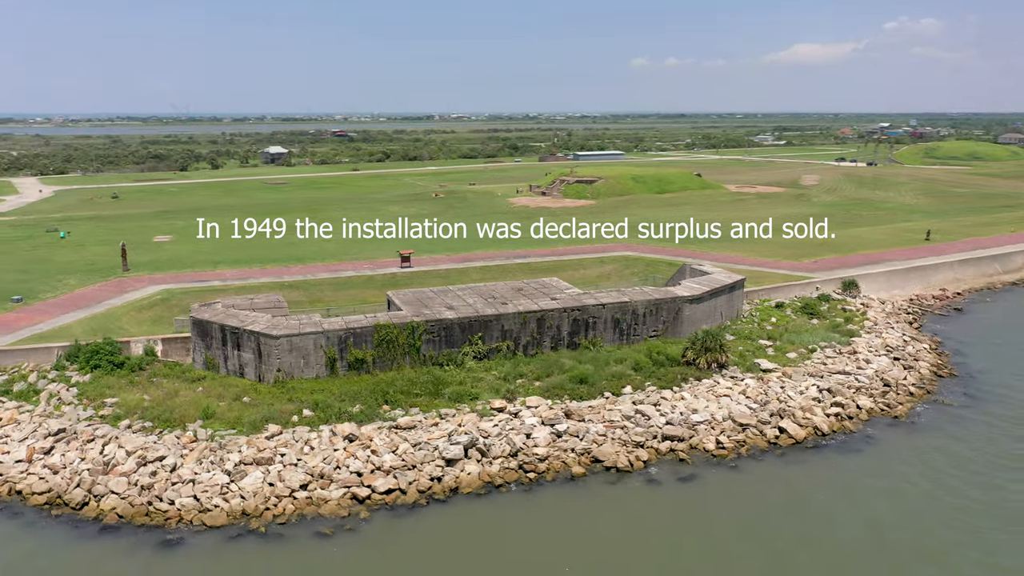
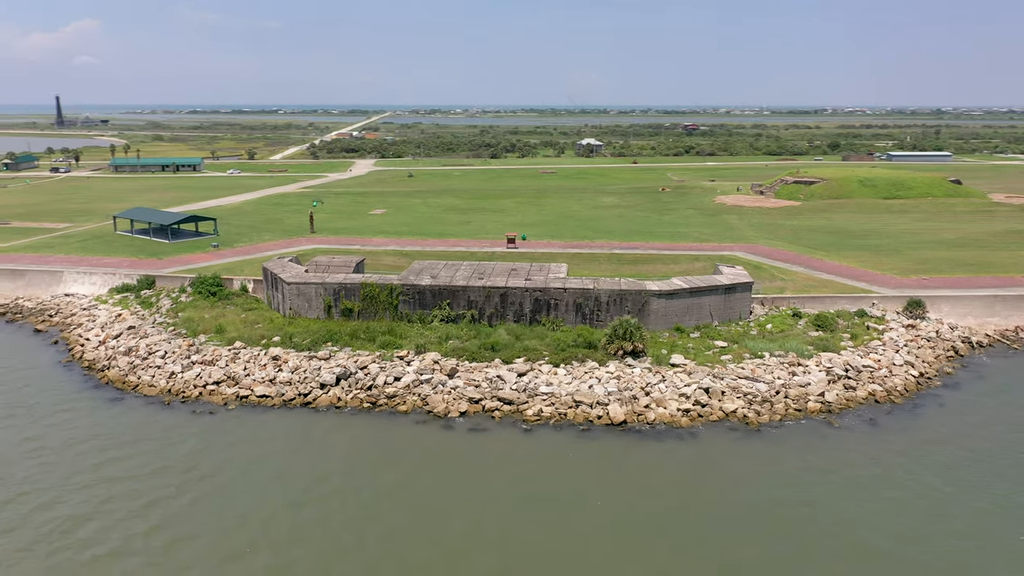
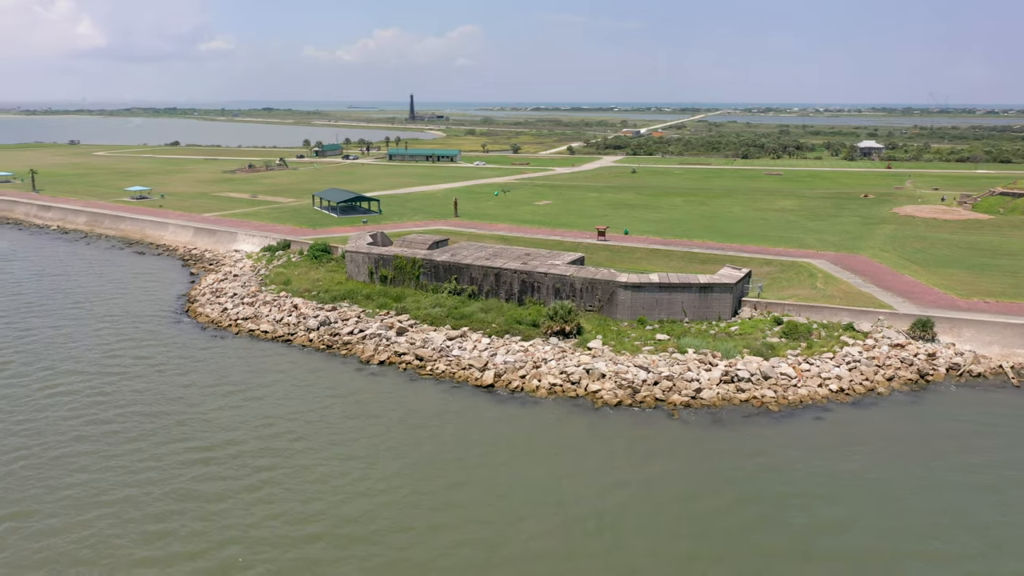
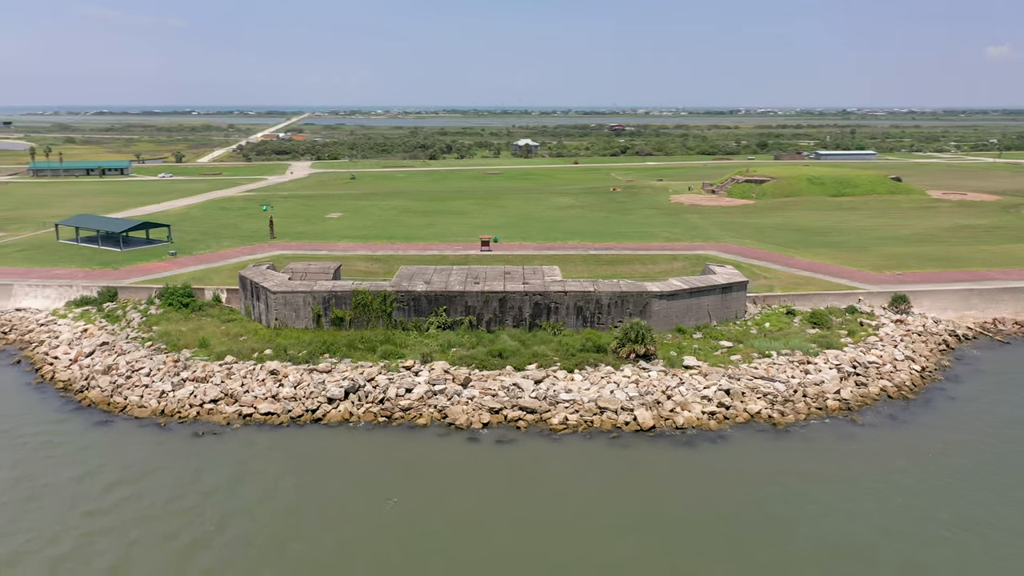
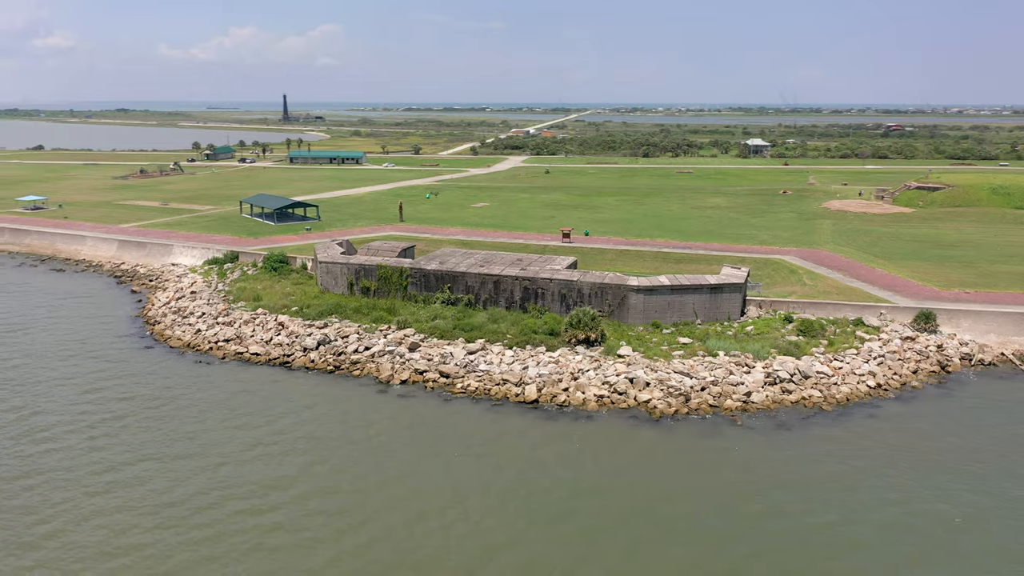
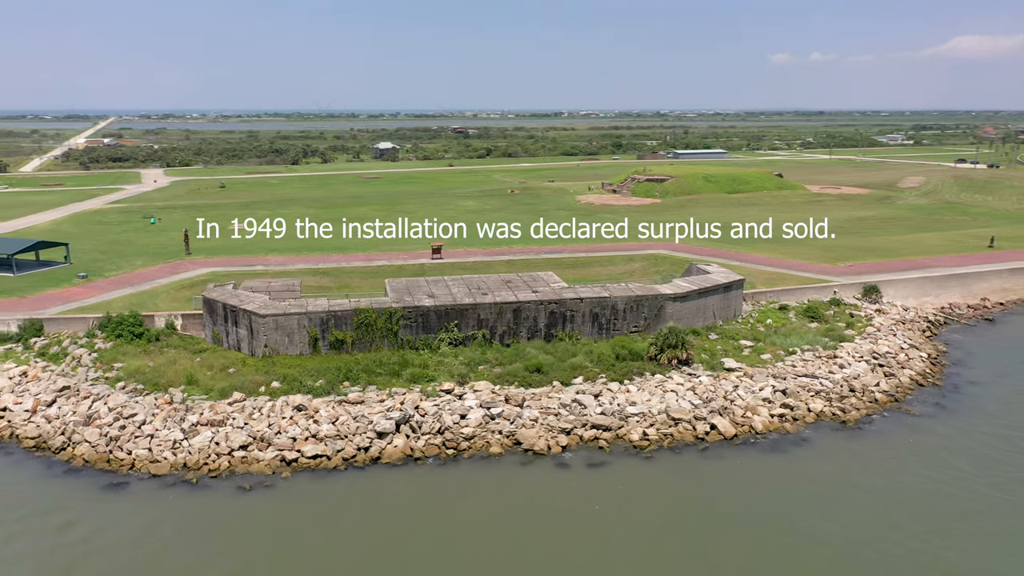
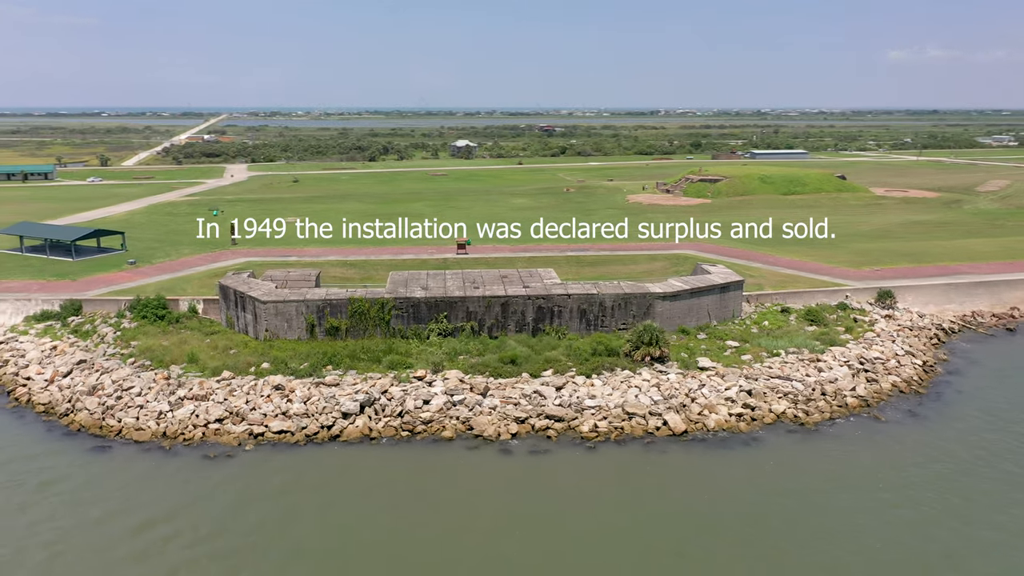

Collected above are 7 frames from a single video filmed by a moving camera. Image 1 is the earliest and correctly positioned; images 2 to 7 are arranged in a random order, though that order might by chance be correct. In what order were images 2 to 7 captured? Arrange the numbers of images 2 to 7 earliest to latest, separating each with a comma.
6, 7, 4, 2, 5, 3
